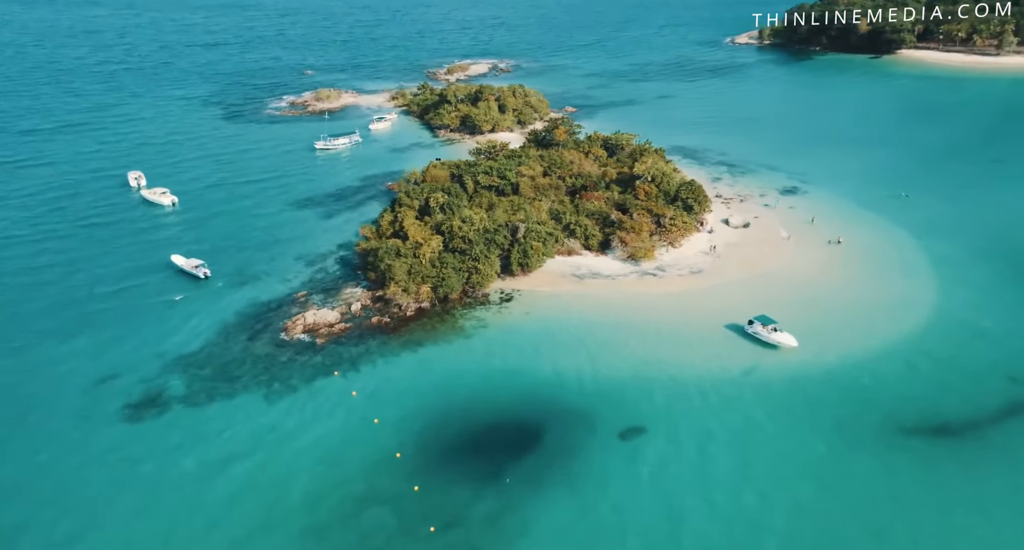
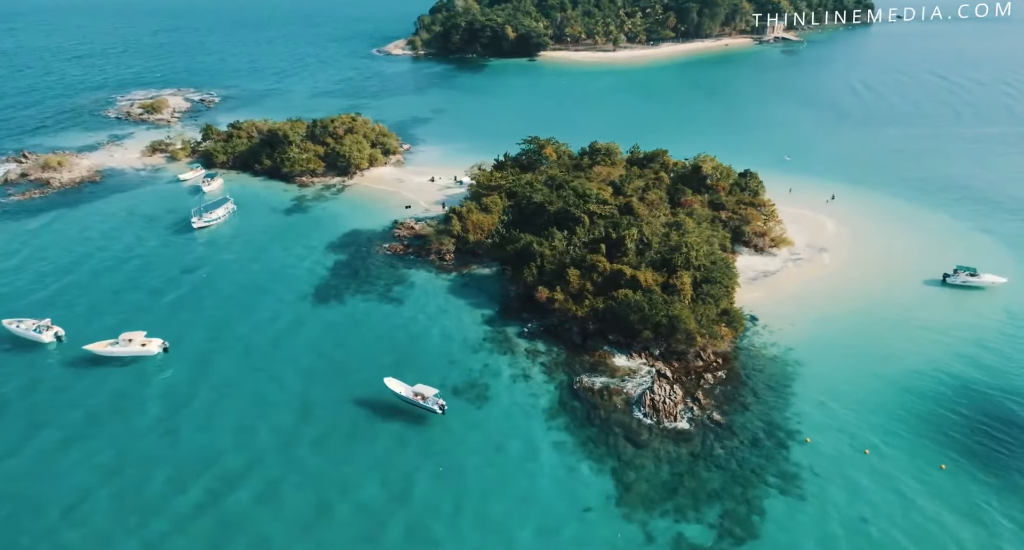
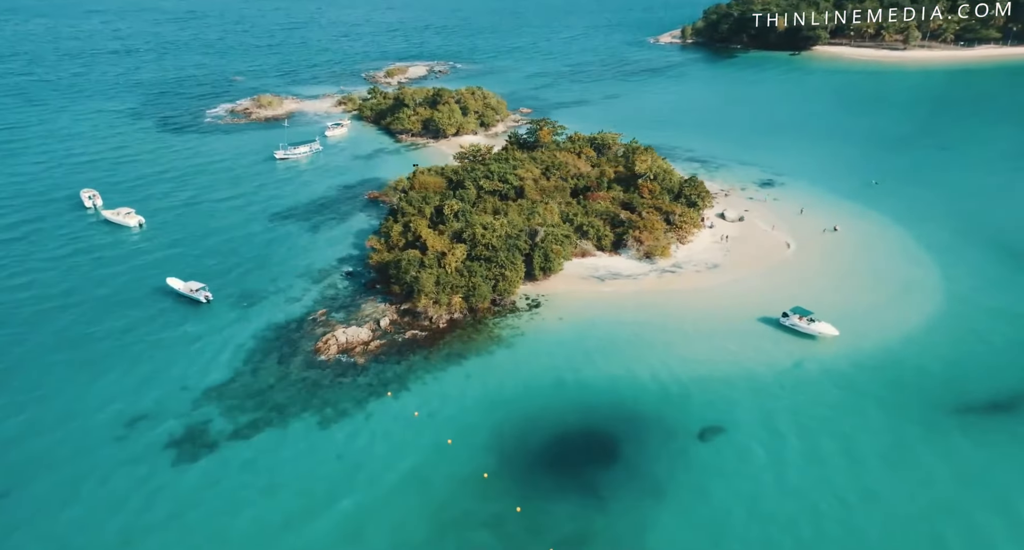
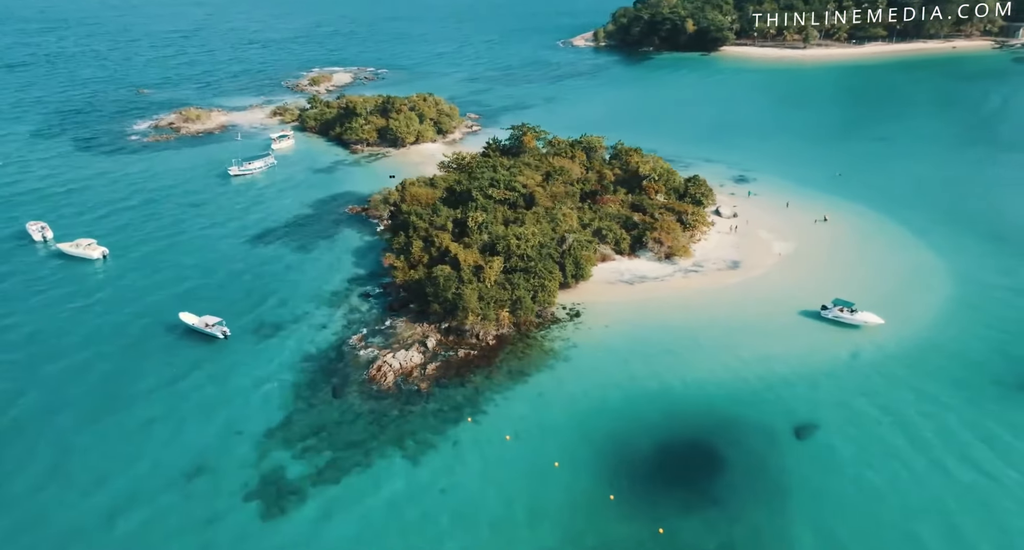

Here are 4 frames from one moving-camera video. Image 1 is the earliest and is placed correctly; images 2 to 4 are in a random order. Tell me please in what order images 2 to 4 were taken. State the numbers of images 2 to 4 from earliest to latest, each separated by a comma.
3, 4, 2
